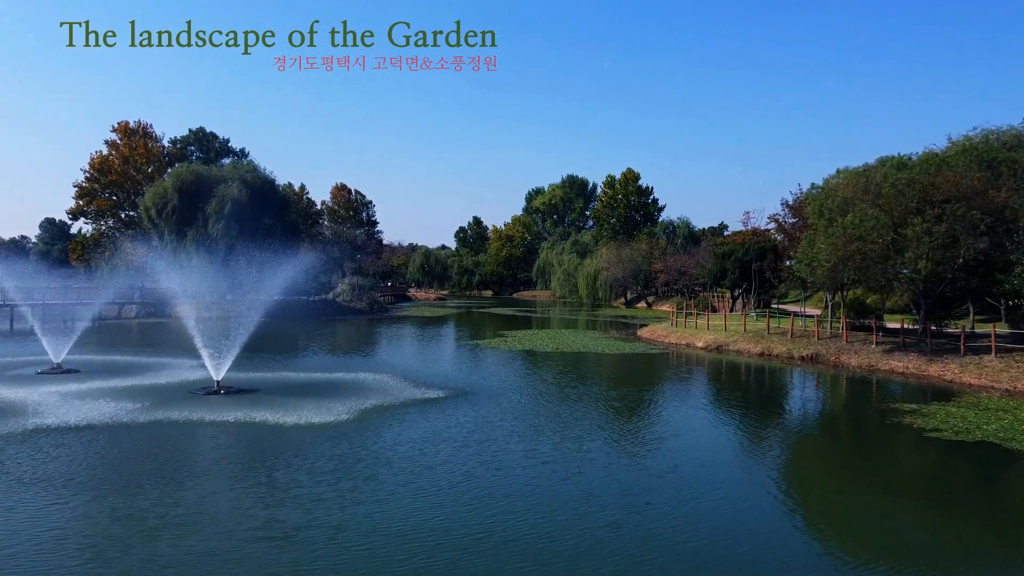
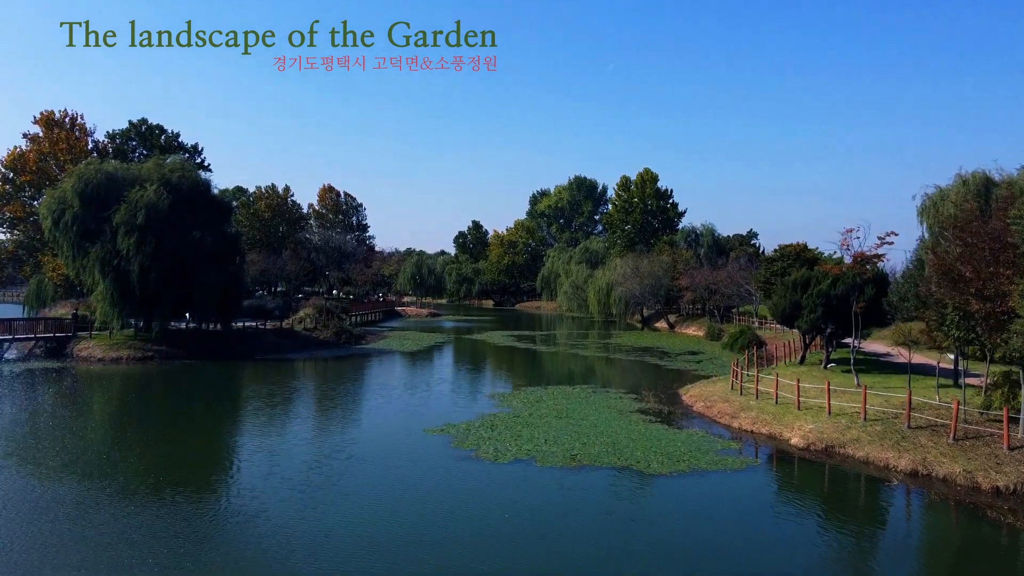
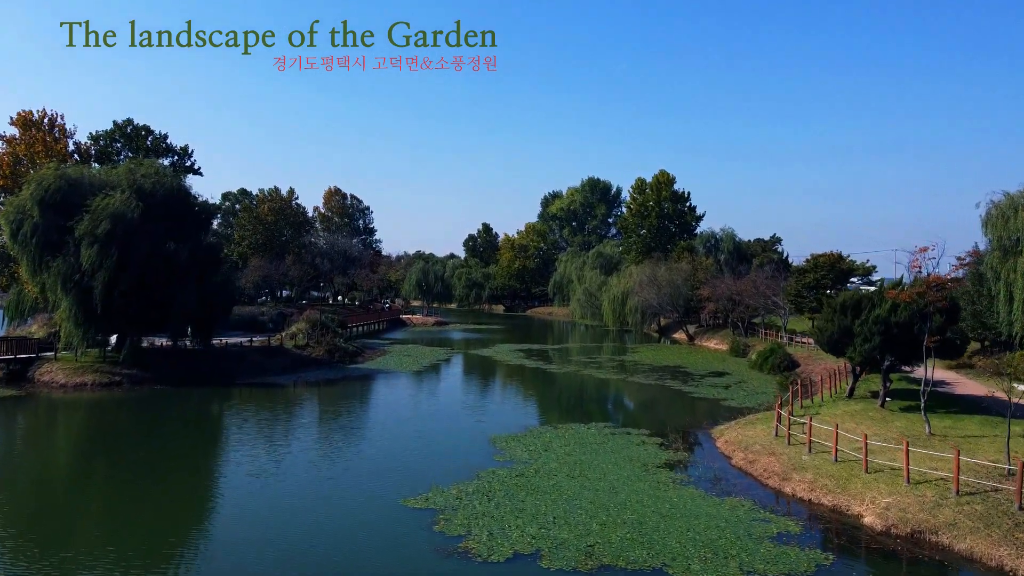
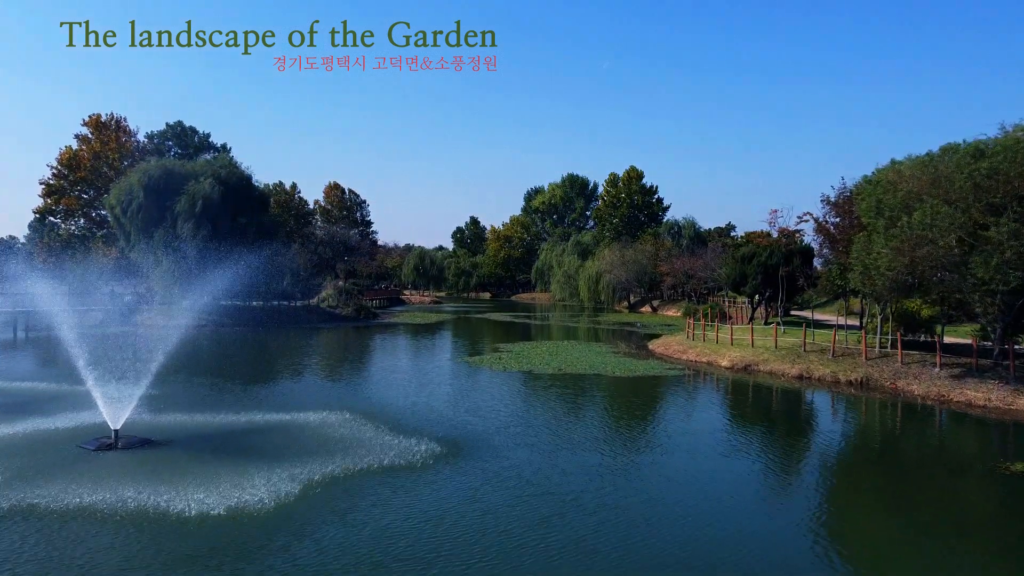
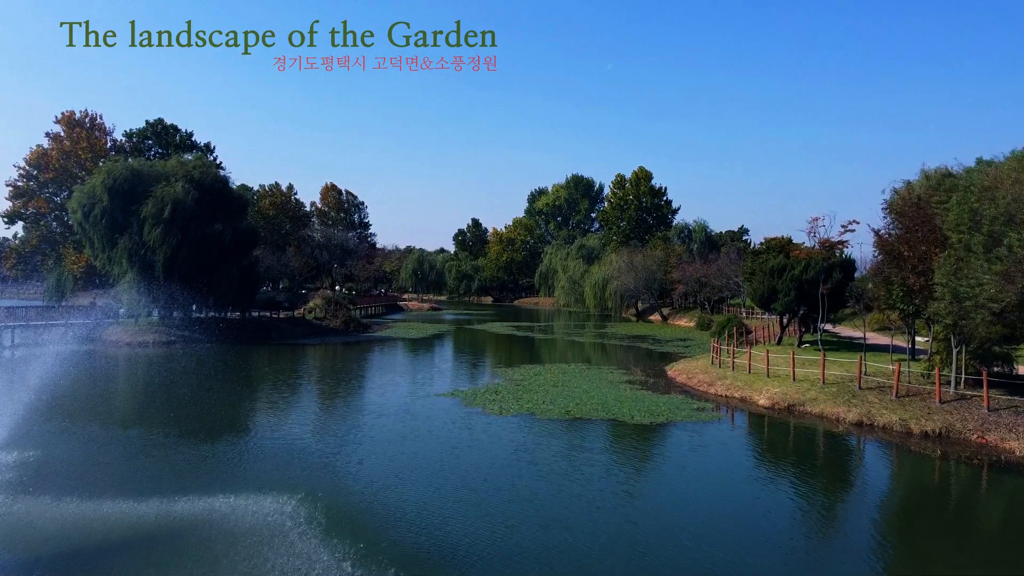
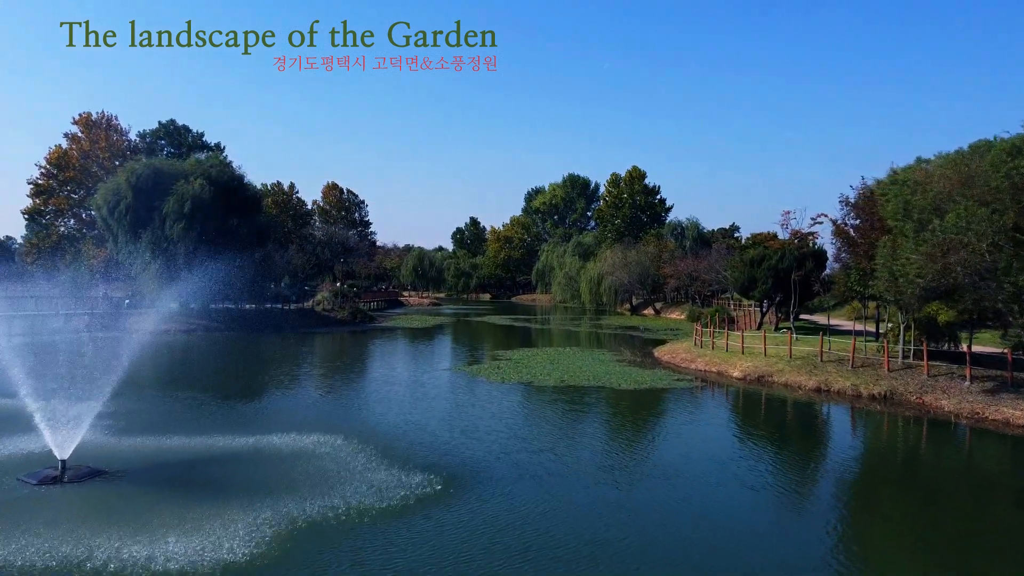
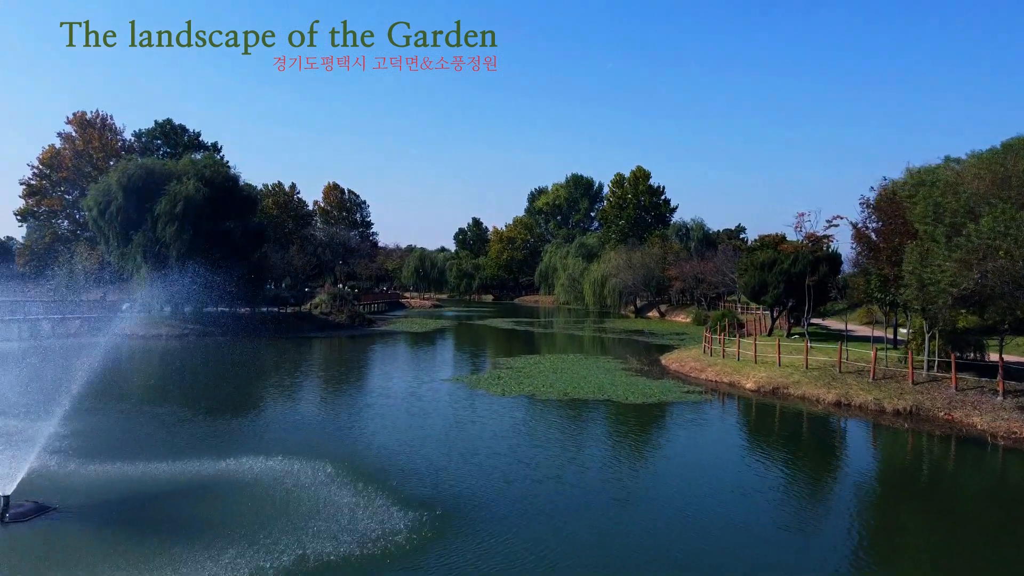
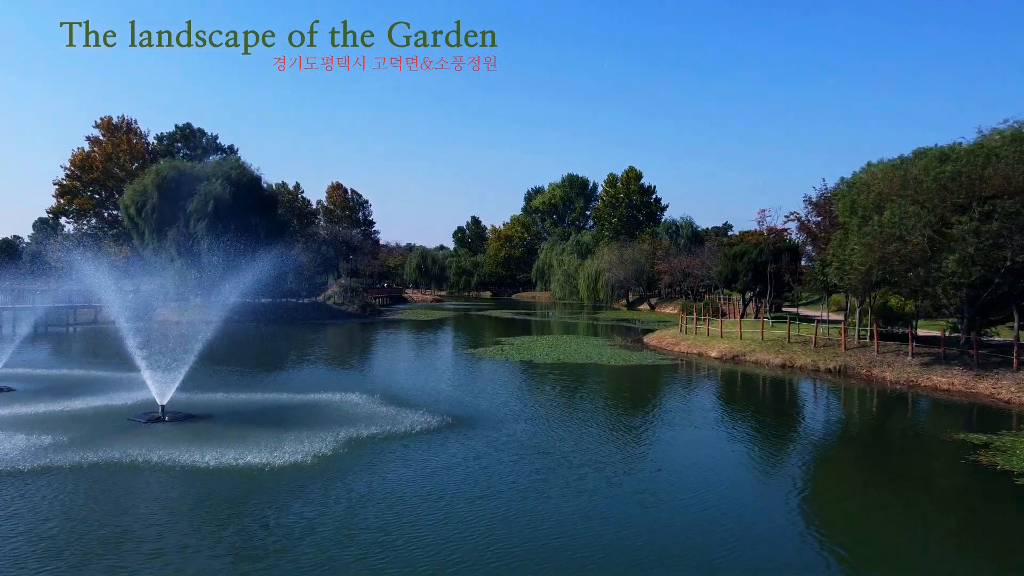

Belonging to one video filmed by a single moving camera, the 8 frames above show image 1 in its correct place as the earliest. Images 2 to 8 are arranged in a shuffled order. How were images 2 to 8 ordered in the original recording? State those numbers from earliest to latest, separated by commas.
8, 4, 6, 7, 5, 2, 3
